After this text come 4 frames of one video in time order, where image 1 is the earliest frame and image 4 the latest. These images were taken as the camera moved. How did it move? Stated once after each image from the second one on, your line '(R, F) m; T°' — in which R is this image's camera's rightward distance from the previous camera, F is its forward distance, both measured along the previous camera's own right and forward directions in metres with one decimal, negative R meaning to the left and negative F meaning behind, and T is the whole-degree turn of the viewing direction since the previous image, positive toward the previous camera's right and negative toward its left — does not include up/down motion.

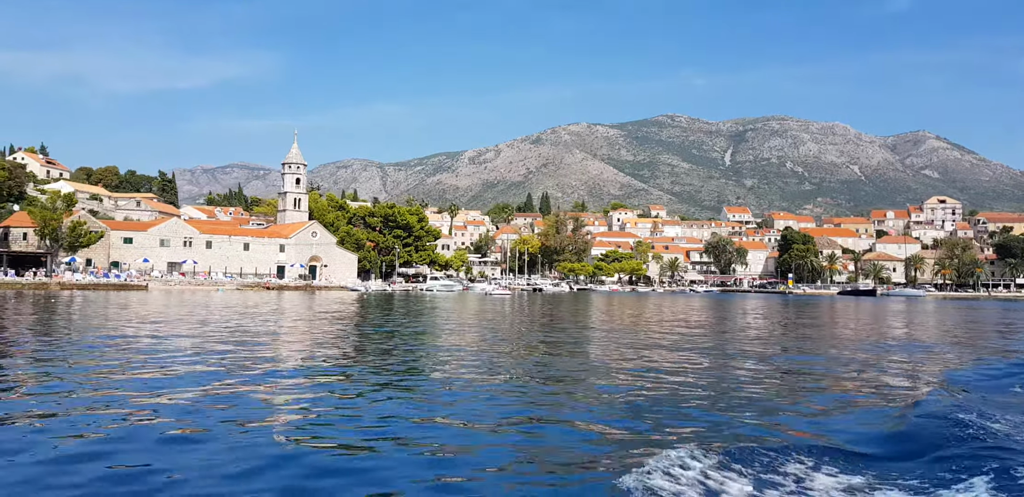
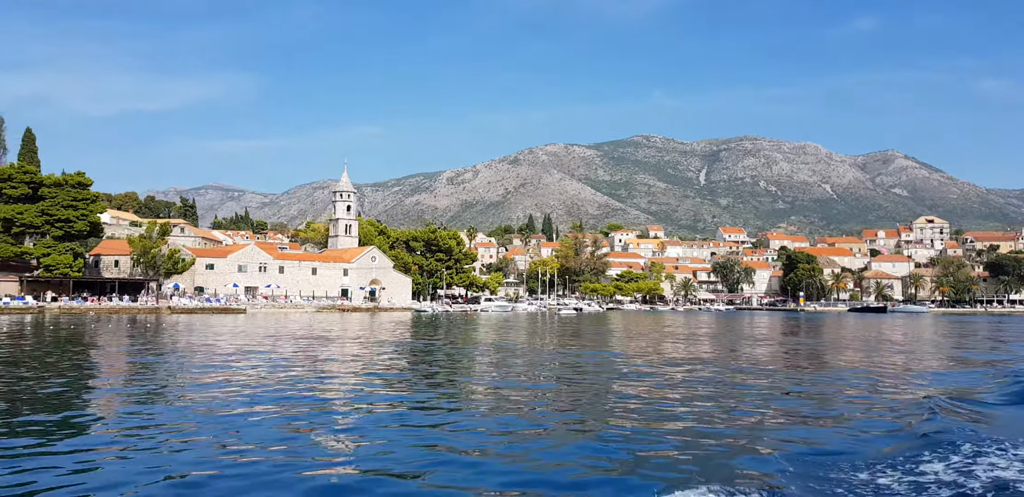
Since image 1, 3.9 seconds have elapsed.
(-6.1, -3.6) m; 0°
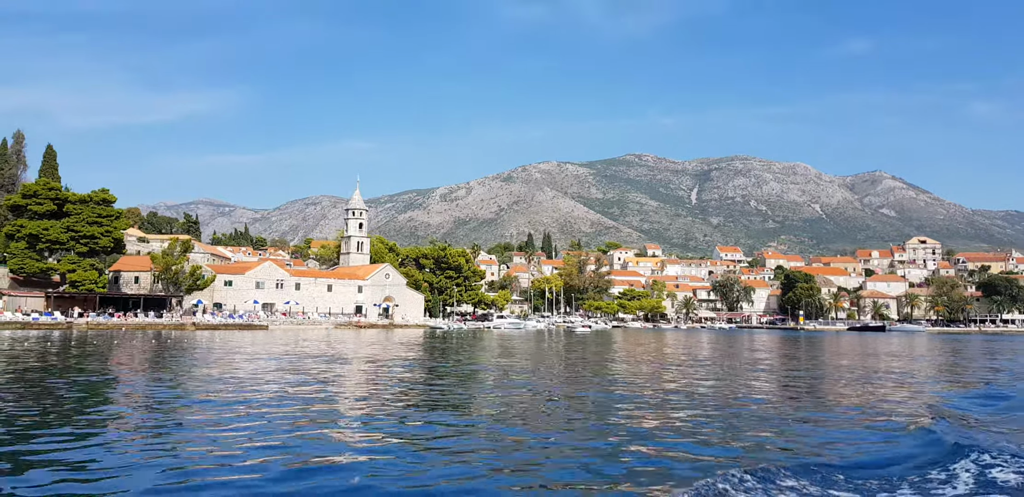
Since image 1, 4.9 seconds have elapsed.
(-1.9, -0.6) m; 0°
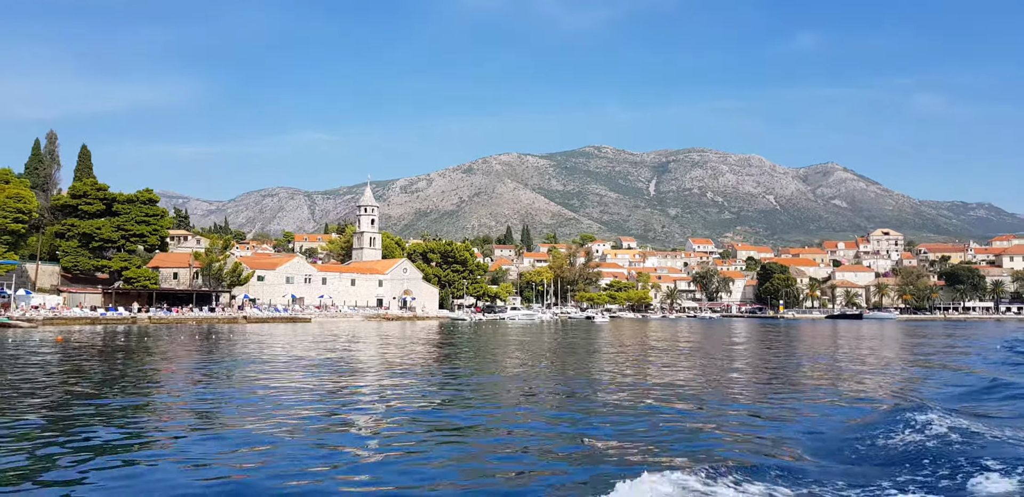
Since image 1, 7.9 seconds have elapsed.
(-4.5, -3.8) m; +2°
